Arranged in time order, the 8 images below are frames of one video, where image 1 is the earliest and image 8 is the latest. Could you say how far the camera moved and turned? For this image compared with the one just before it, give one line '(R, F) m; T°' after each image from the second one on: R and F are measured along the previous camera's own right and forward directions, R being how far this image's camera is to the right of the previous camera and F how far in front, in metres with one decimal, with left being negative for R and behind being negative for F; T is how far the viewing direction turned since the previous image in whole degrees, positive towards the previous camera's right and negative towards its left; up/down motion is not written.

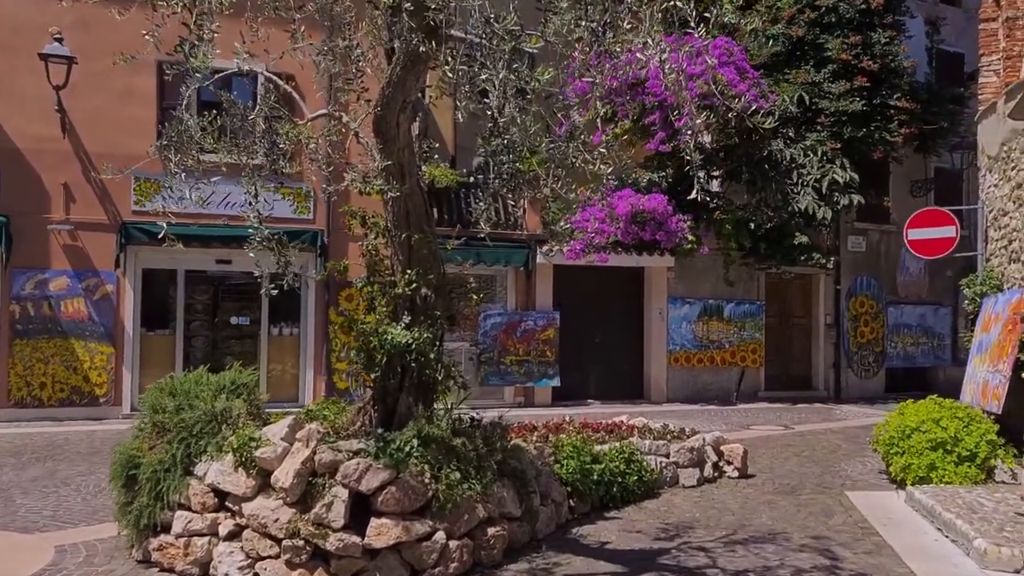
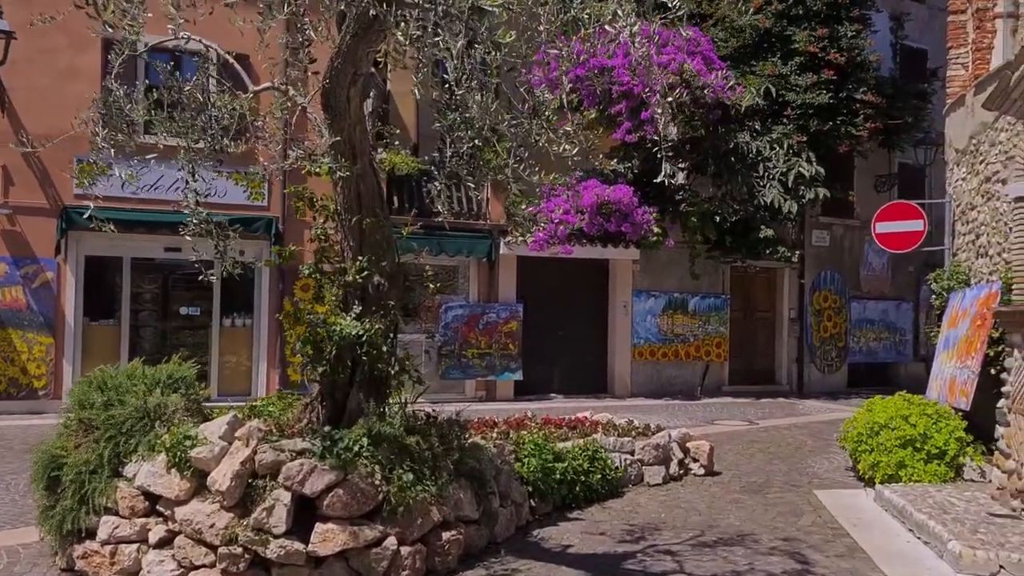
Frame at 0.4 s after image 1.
(0.0, +0.4) m; +2°
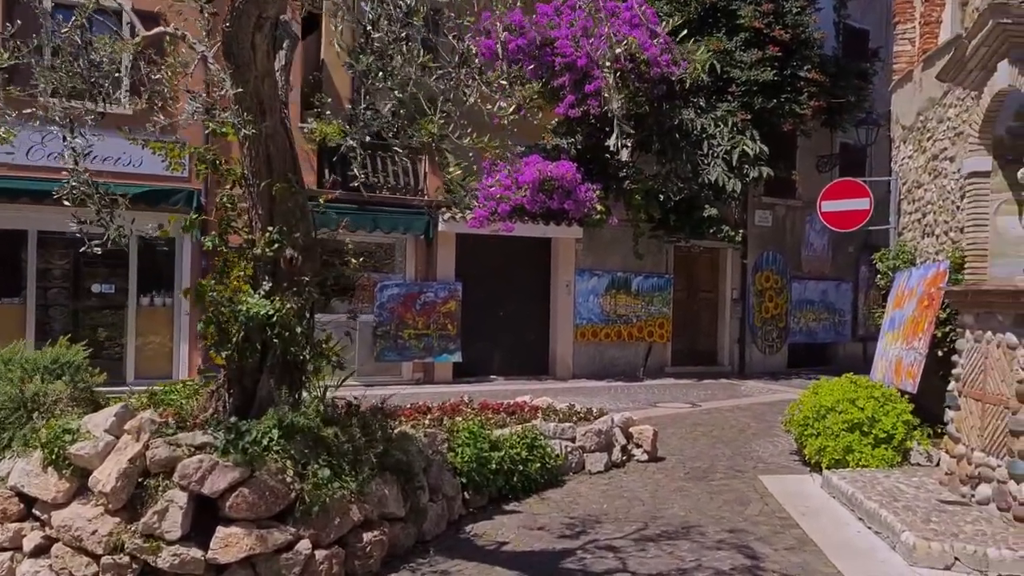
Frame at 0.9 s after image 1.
(+0.1, +0.5) m; +4°
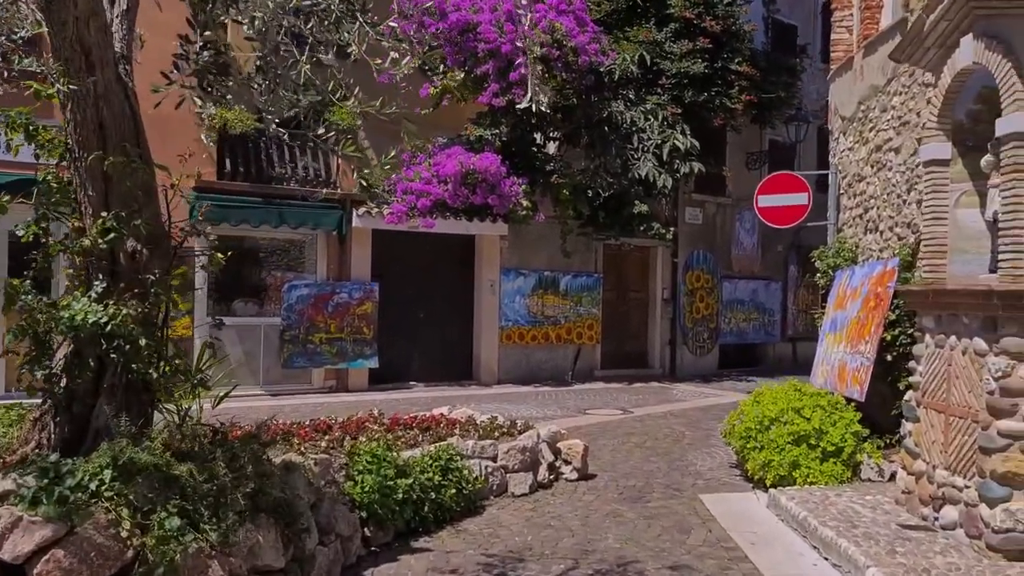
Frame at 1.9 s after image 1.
(+0.1, +0.9) m; +5°
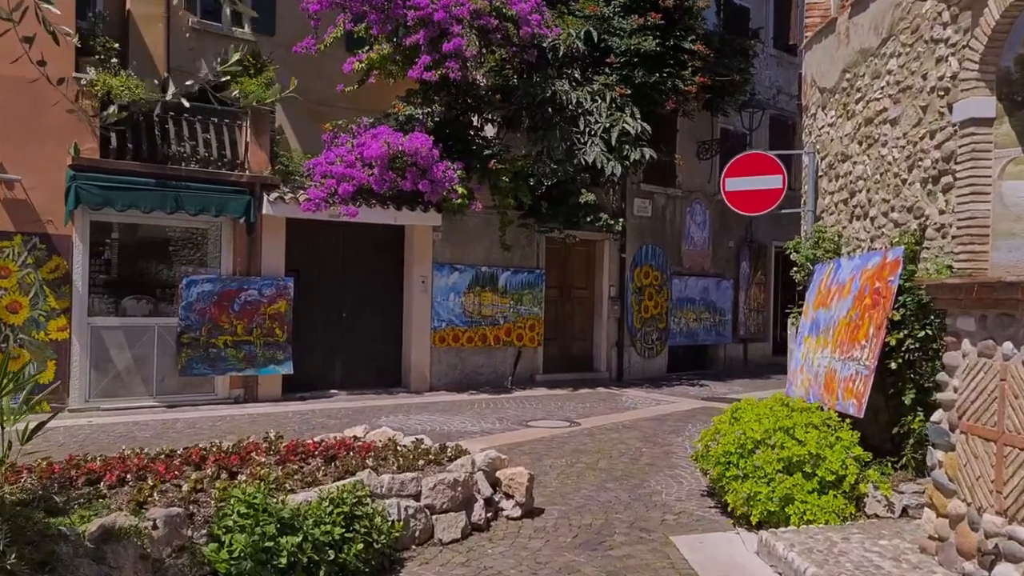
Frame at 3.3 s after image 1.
(+0.1, +1.4) m; +4°
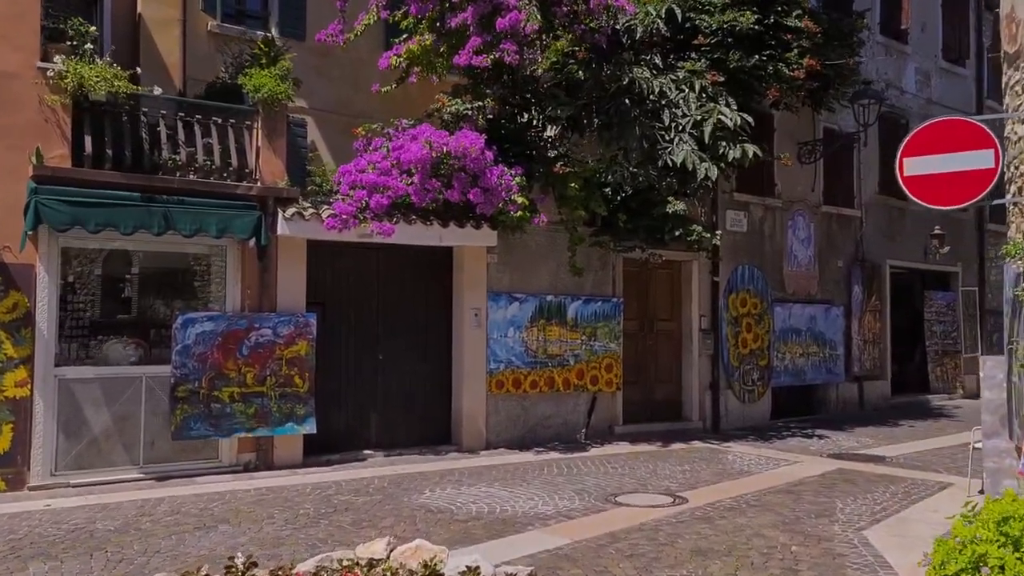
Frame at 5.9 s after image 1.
(-0.3, +2.5) m; -4°
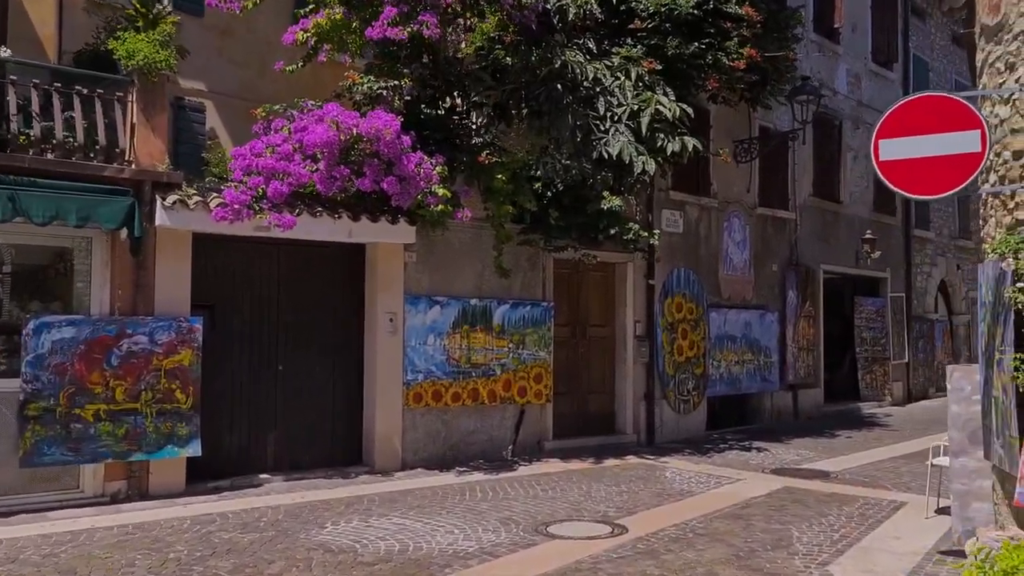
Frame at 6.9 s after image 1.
(+0.1, +1.0) m; +5°
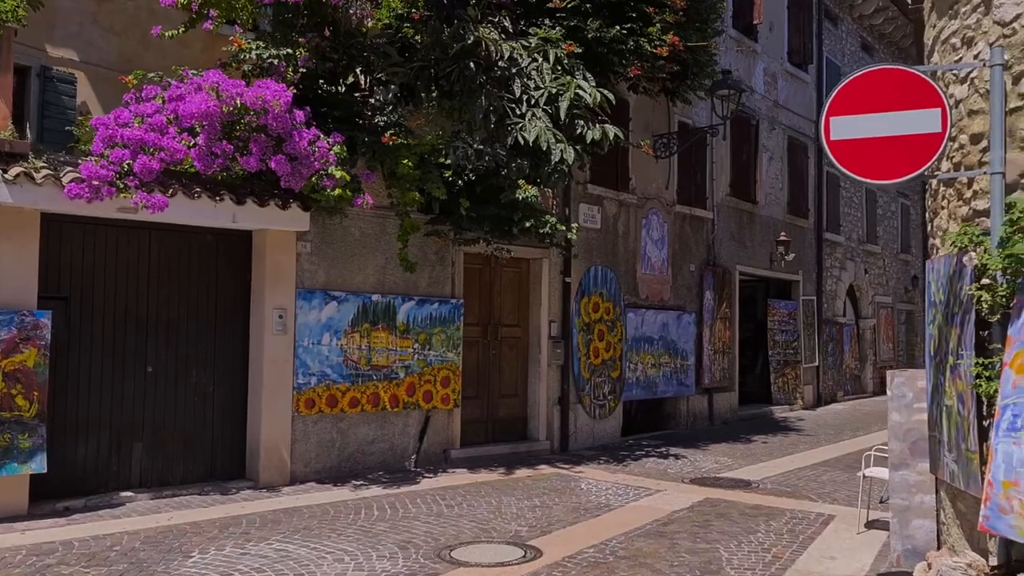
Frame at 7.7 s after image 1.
(+0.1, +0.8) m; +6°
